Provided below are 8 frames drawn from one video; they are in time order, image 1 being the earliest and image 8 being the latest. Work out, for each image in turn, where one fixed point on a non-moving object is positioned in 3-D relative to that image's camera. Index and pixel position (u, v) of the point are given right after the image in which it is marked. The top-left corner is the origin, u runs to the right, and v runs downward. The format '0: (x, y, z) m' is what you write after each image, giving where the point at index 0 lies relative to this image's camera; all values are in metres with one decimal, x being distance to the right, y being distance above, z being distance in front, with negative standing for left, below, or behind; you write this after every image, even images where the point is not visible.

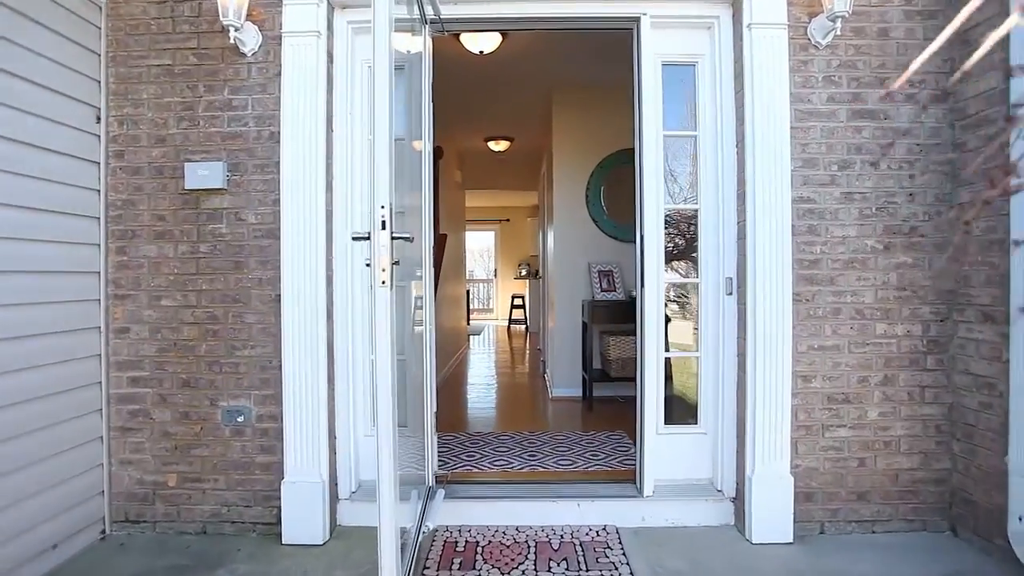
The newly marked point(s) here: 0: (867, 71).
0: (+1.3, +0.8, +2.0) m
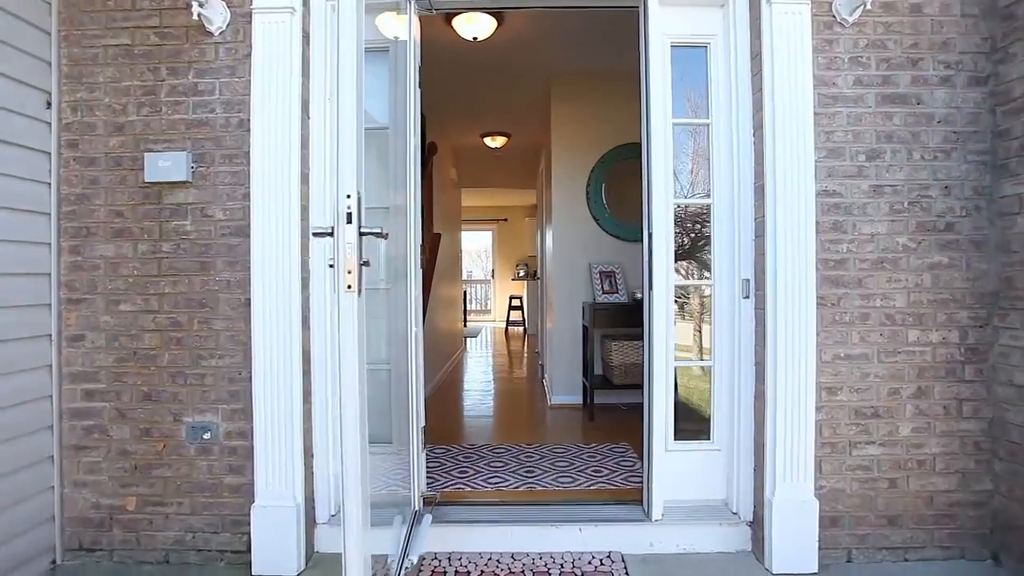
0: (+1.3, +0.8, +1.9) m
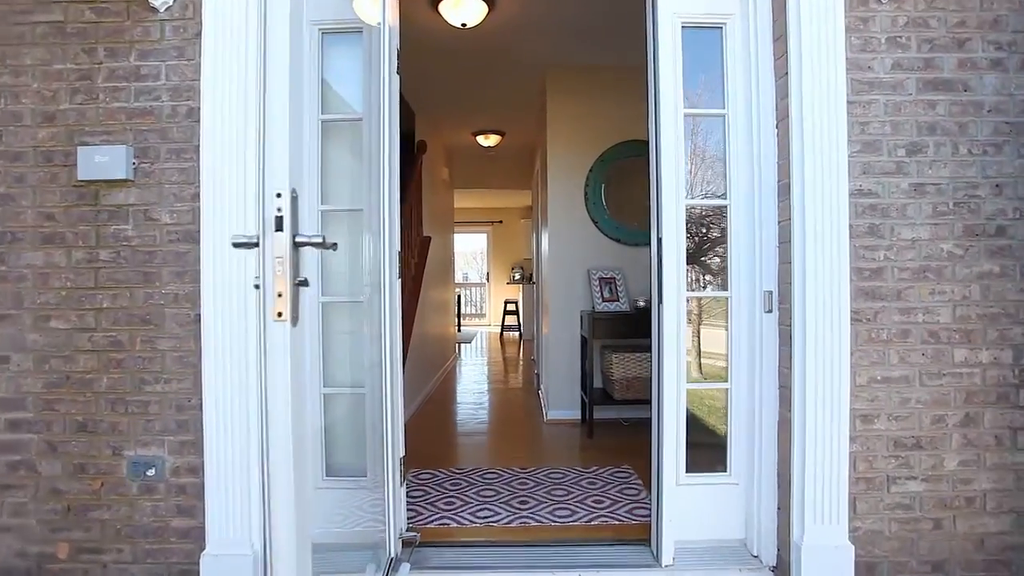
0: (+1.3, +0.8, +1.6) m
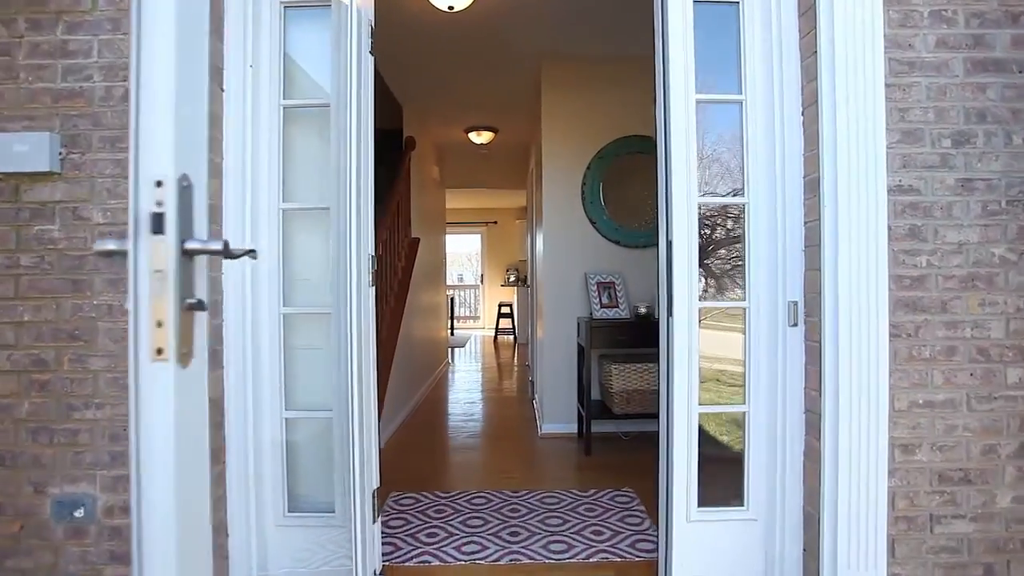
0: (+1.3, +0.7, +1.4) m
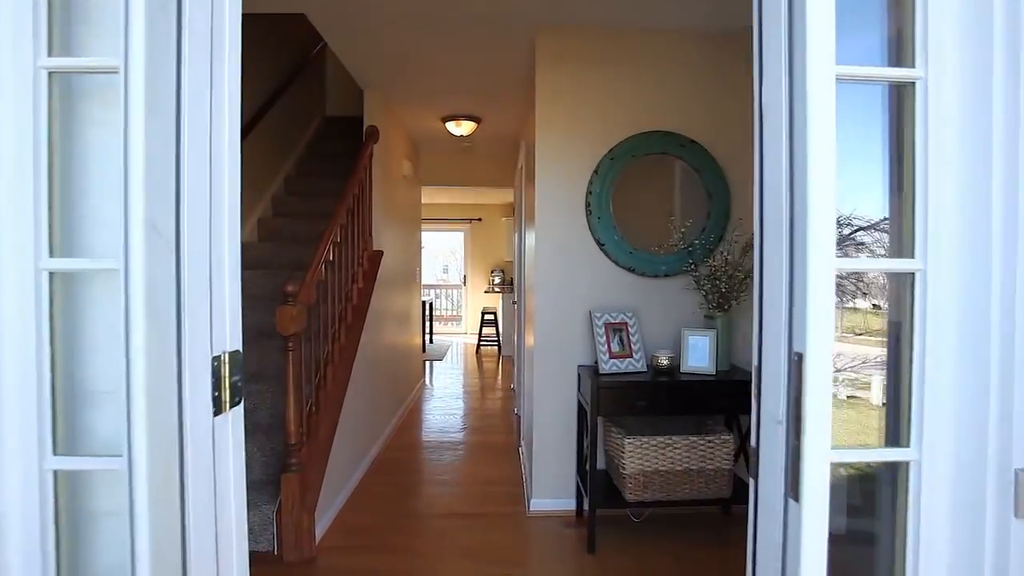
0: (+1.2, +0.5, +0.7) m
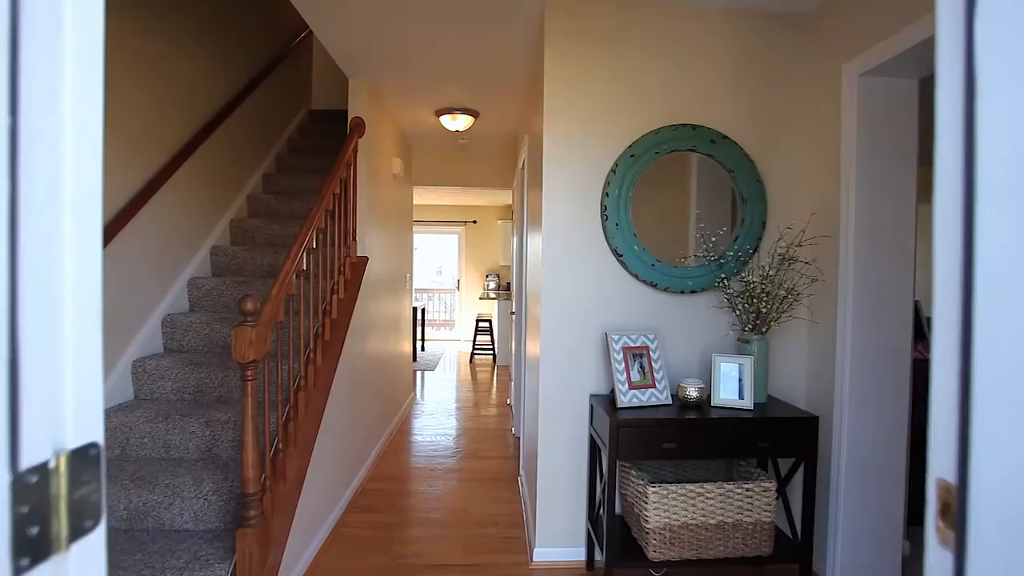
0: (+1.3, +0.4, +0.3) m
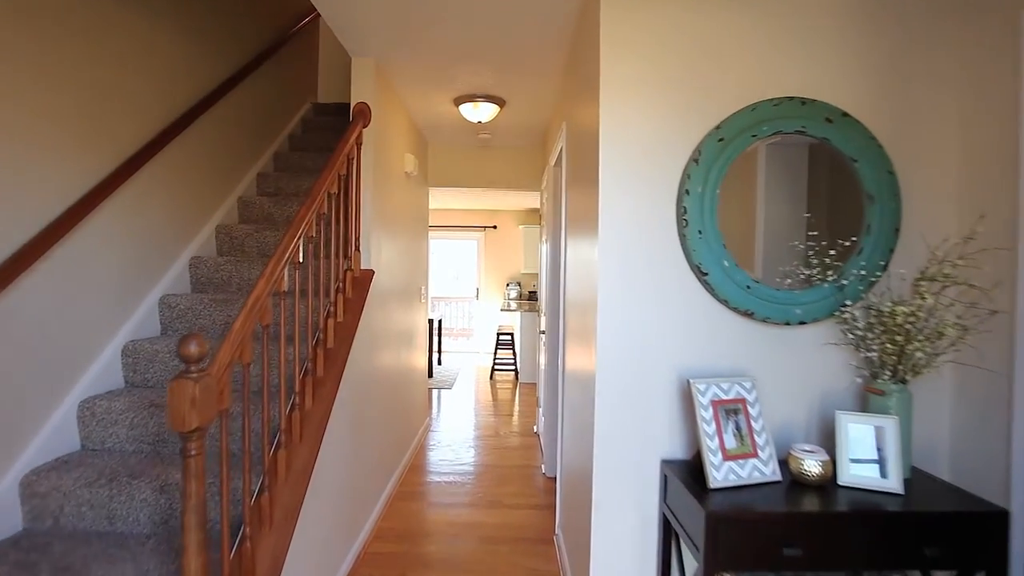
0: (+1.4, +0.4, -0.3) m
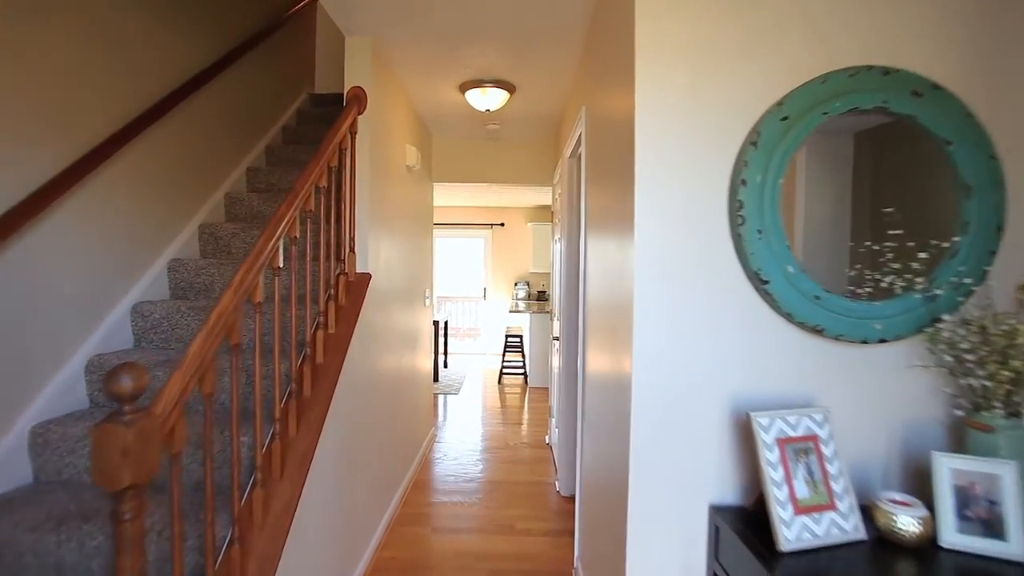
0: (+1.4, +0.3, -0.6) m
